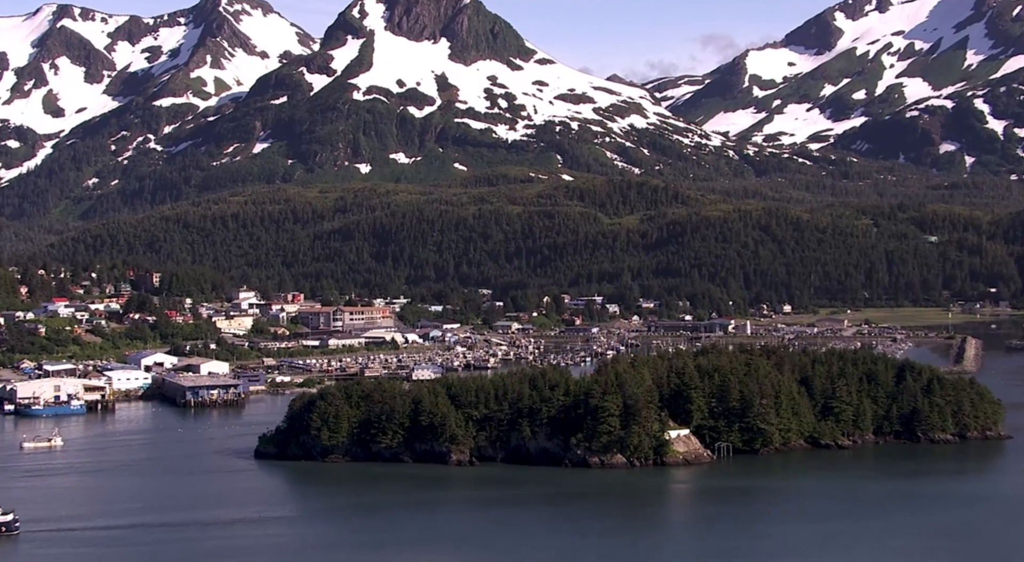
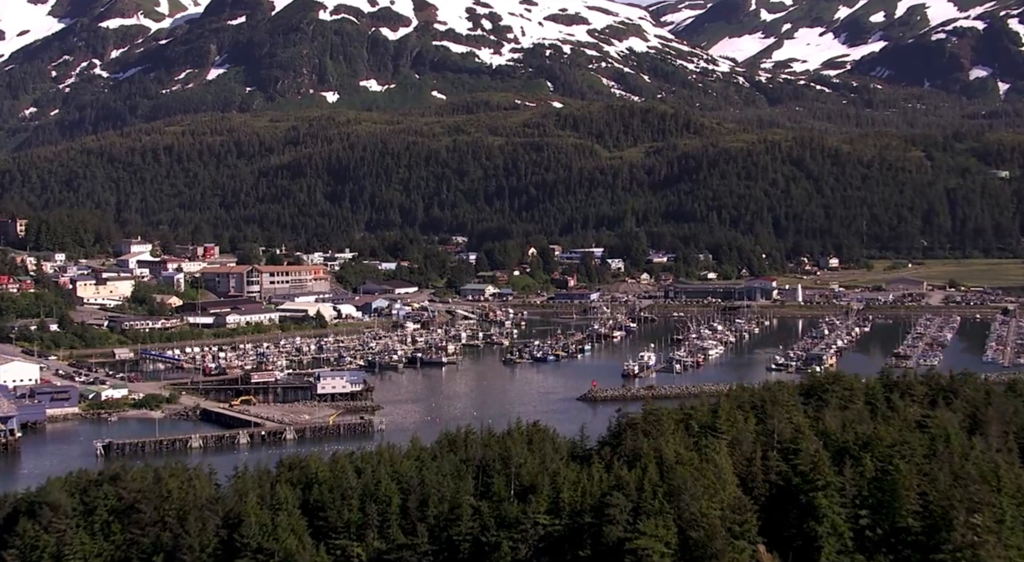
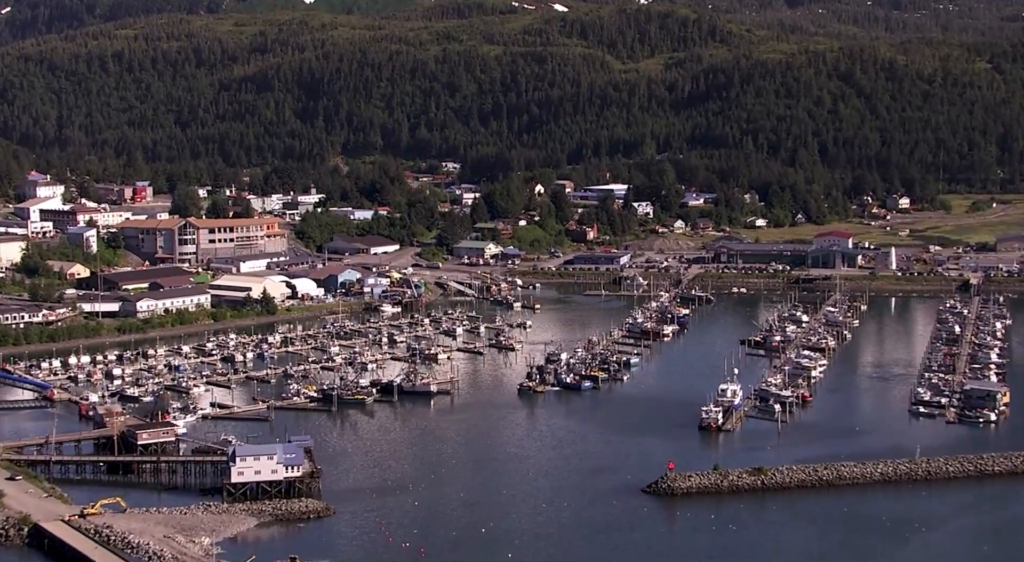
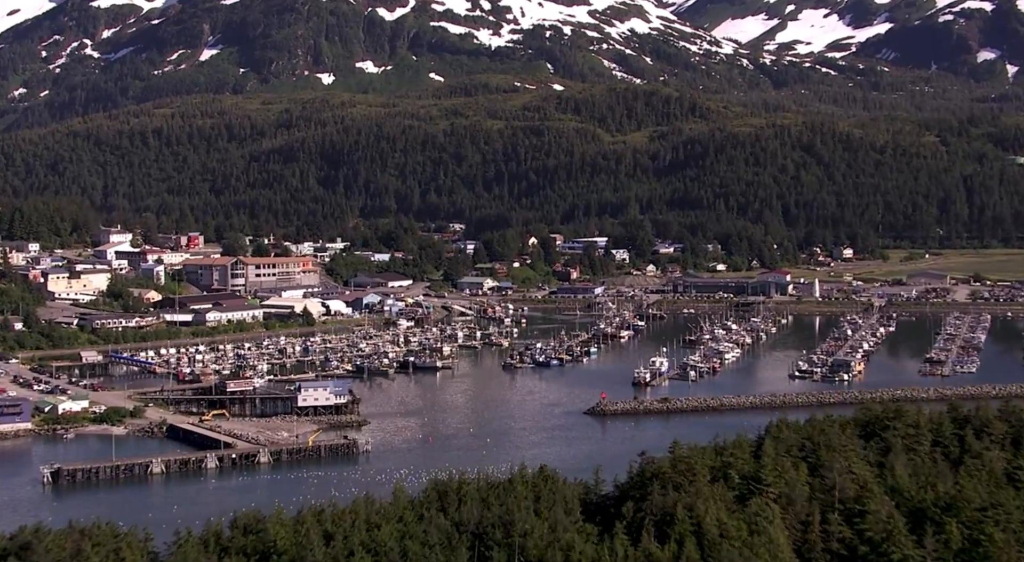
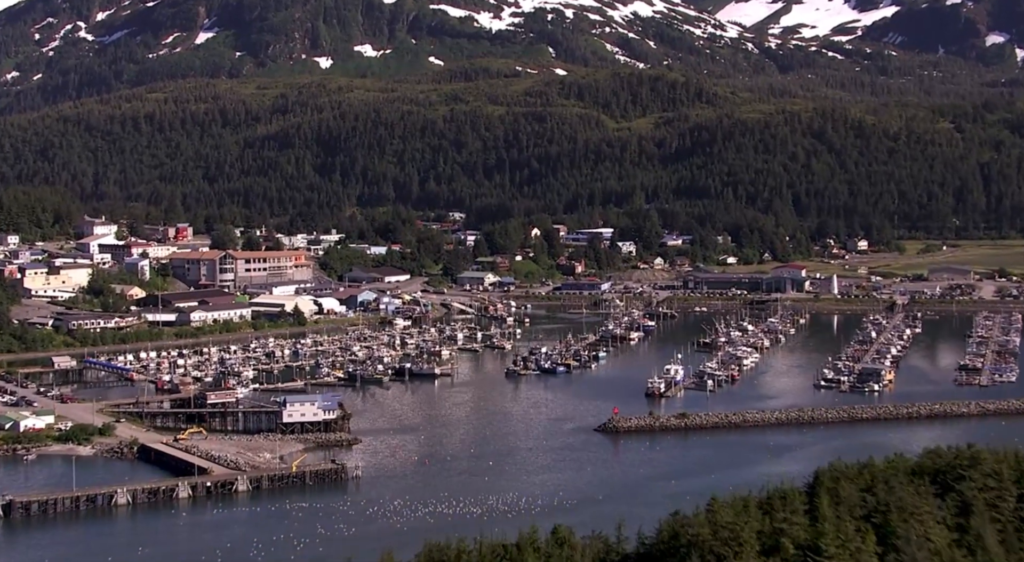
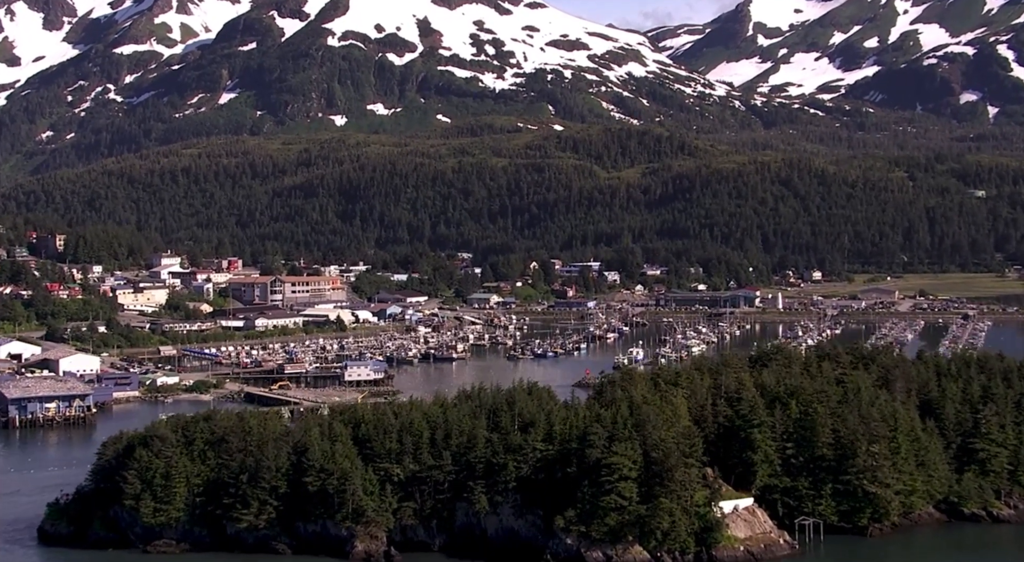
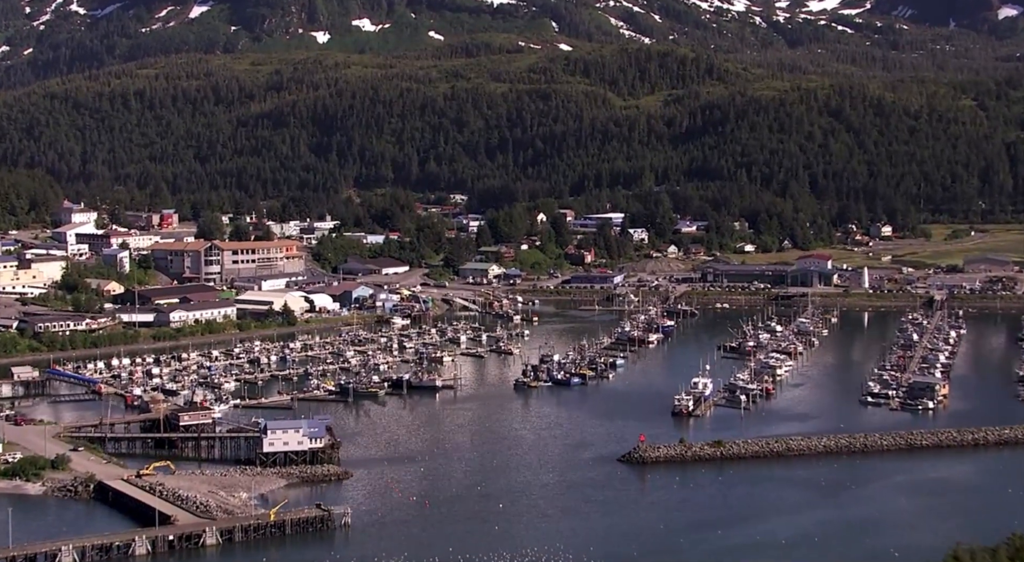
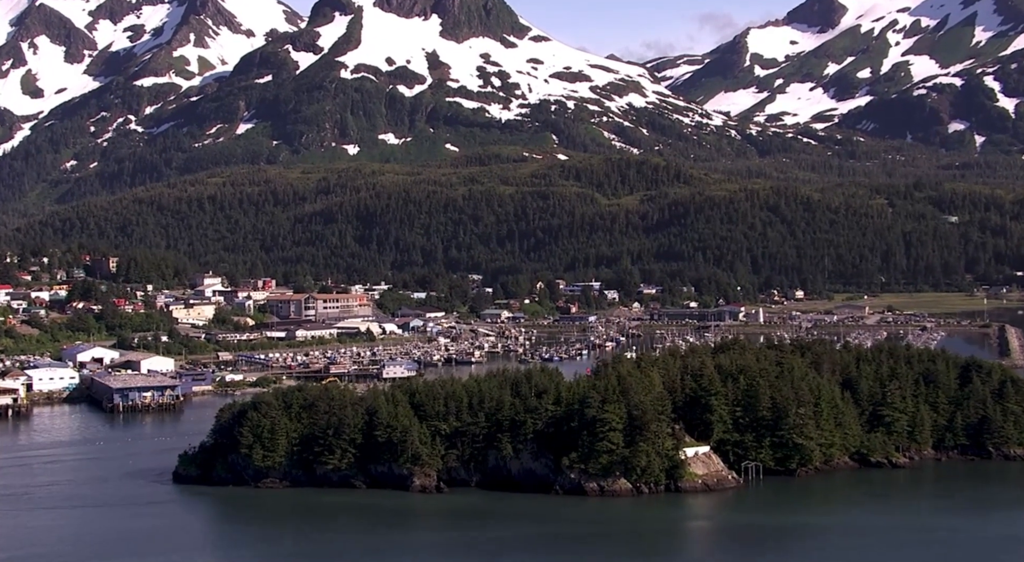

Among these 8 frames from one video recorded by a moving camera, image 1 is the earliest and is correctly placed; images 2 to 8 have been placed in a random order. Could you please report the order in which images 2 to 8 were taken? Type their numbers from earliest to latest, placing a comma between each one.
8, 6, 2, 4, 5, 7, 3
